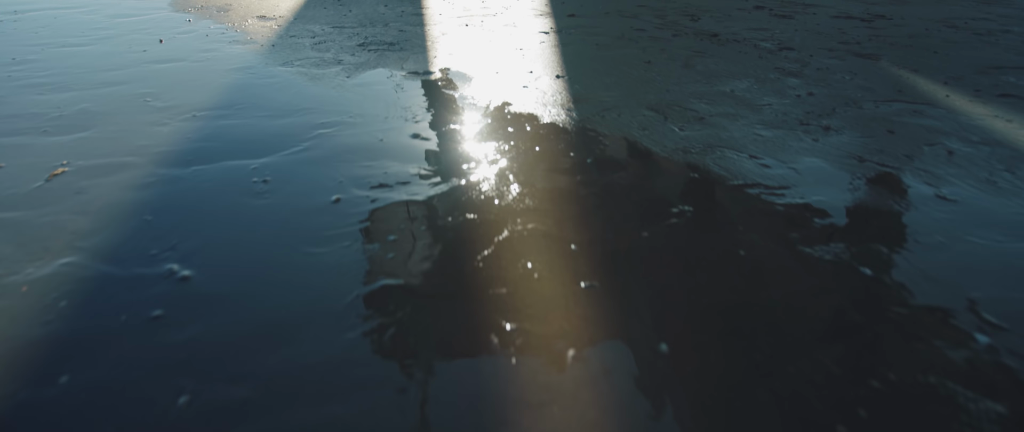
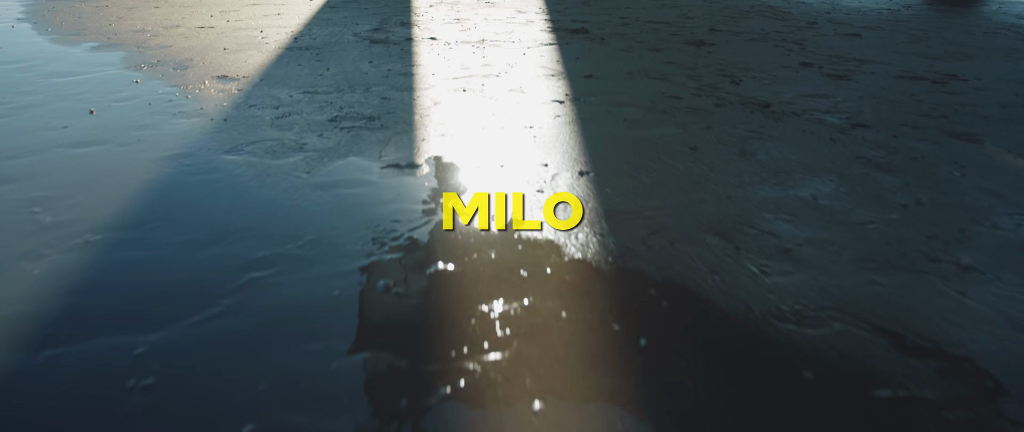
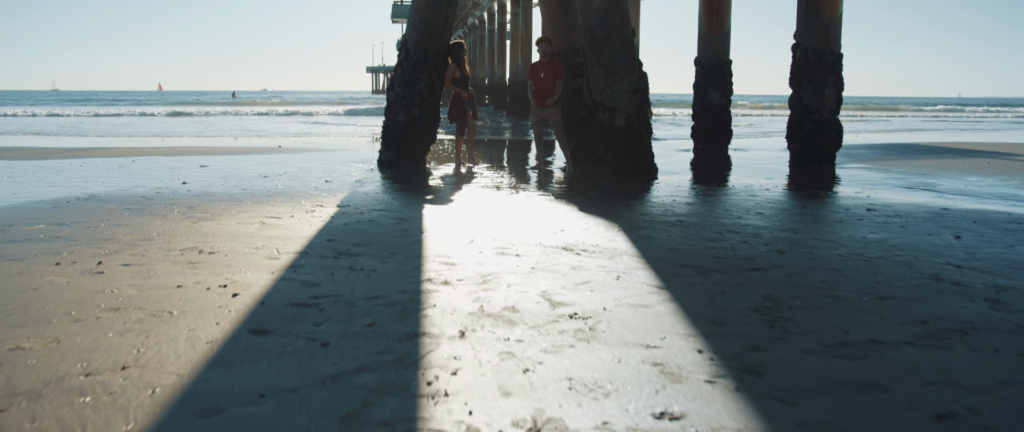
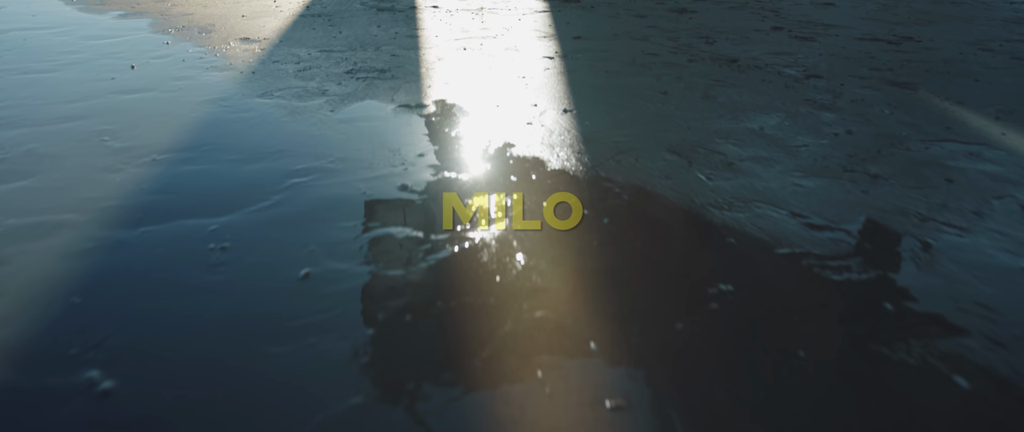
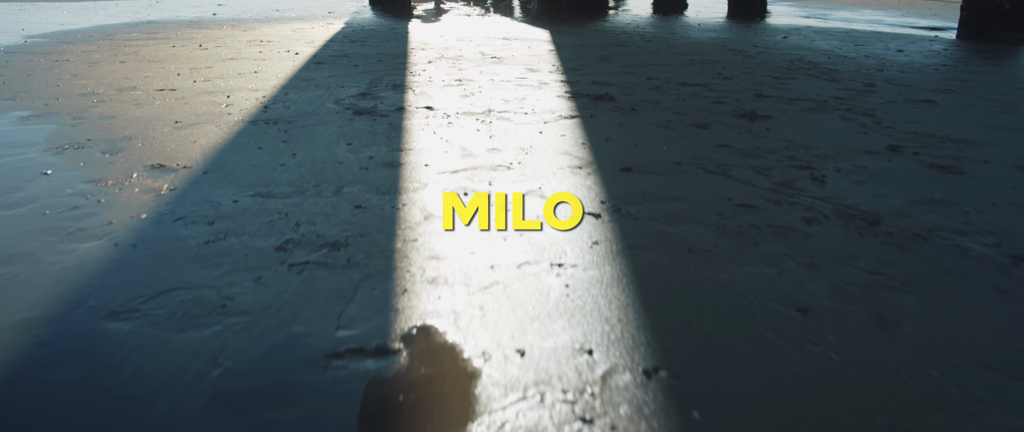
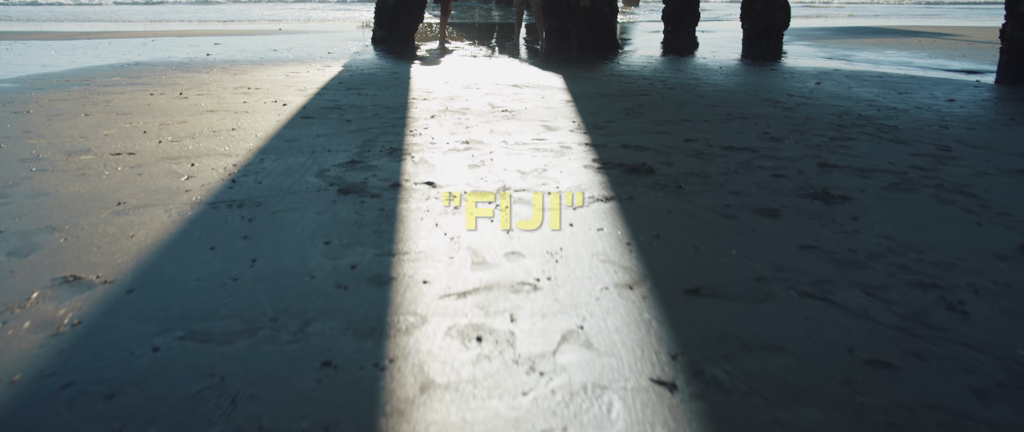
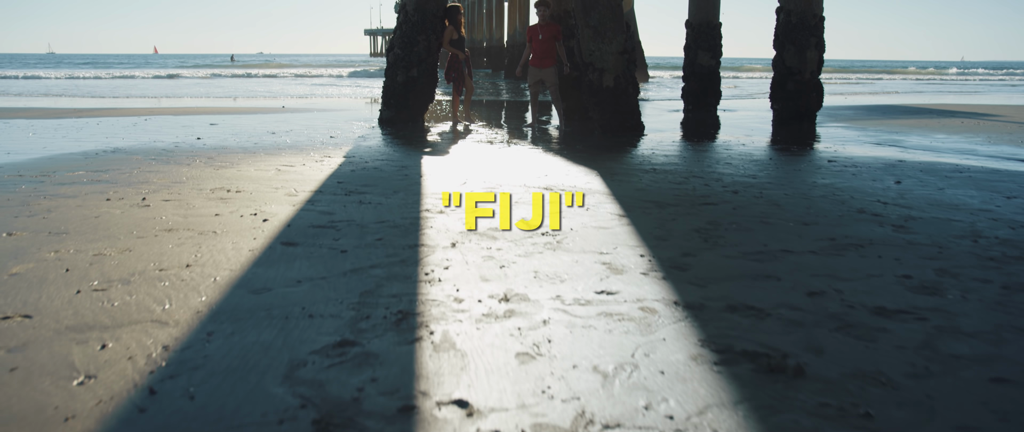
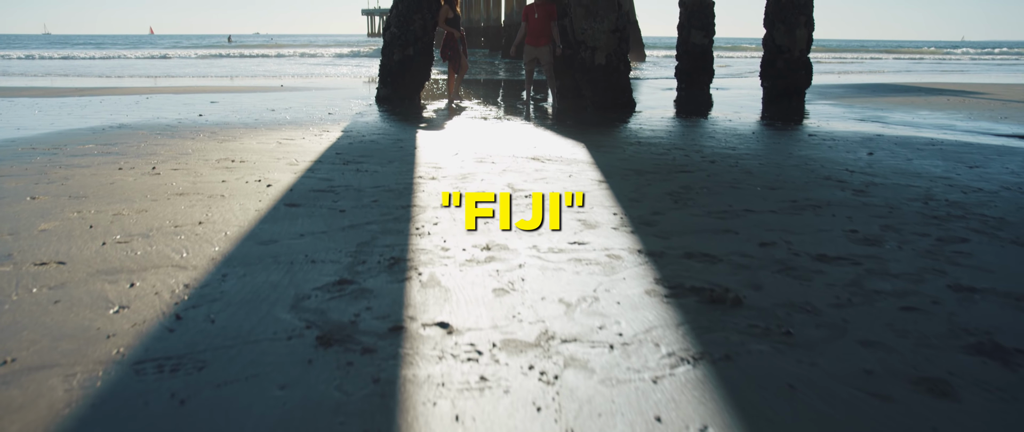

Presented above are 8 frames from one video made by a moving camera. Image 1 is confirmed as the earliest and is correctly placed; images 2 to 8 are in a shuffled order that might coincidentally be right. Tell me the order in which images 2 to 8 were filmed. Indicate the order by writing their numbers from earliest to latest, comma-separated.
4, 2, 5, 6, 8, 7, 3
